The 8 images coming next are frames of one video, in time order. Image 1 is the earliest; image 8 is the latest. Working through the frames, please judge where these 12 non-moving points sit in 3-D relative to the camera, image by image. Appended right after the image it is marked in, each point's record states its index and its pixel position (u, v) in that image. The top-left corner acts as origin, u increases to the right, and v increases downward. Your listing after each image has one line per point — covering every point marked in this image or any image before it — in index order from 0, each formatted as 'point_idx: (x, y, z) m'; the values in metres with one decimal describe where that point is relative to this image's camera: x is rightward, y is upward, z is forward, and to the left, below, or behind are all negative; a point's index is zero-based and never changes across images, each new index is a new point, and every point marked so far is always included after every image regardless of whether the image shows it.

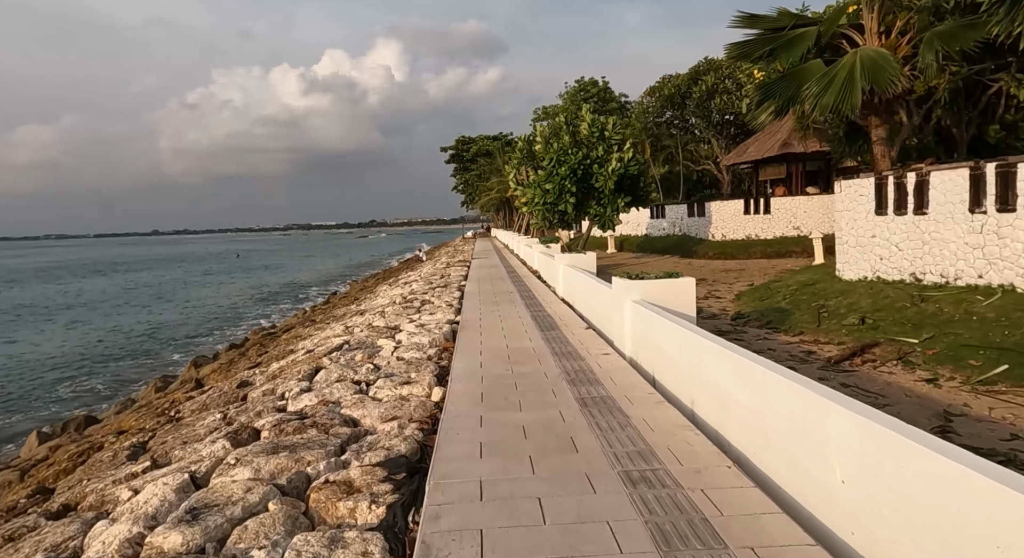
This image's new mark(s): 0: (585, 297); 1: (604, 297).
0: (+1.2, -0.3, +10.7) m
1: (+1.3, -0.3, +9.0) m
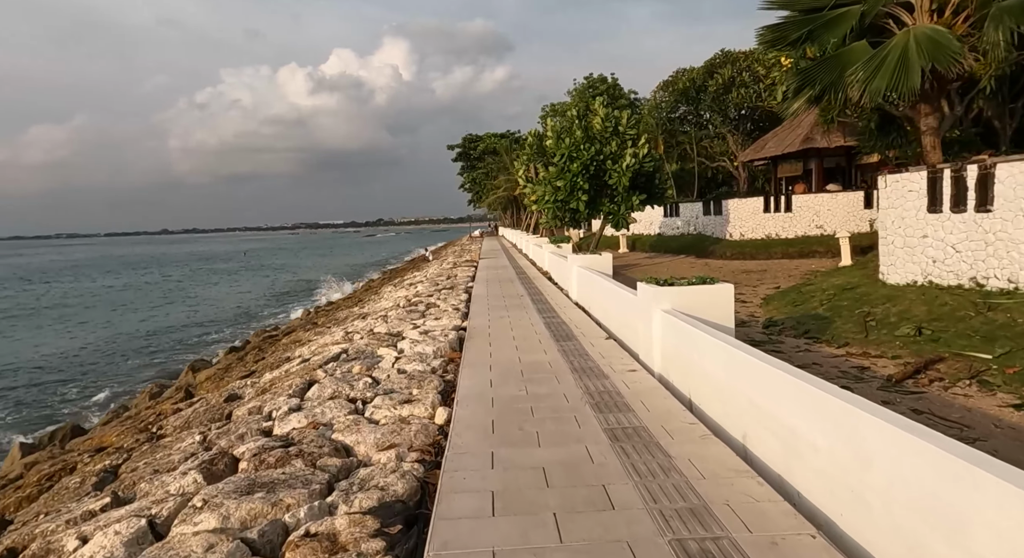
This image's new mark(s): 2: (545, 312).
0: (+1.4, -0.4, +9.8) m
1: (+1.5, -0.3, +8.1) m
2: (+0.6, -0.6, +11.9) m
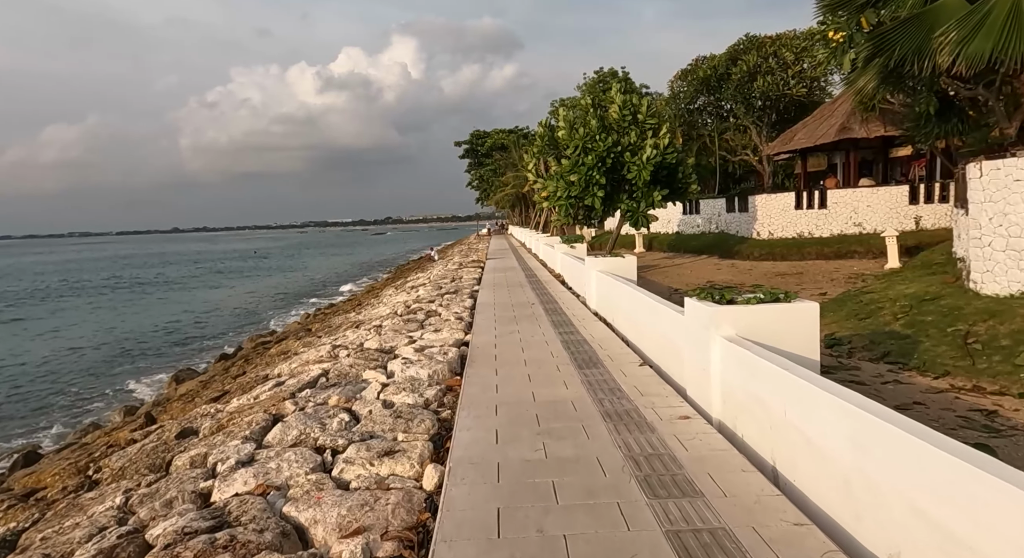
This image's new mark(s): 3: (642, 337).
0: (+1.6, -0.5, +8.1) m
1: (+1.6, -0.4, +6.4) m
2: (+0.8, -0.7, +10.3) m
3: (+1.6, -0.7, +7.6) m
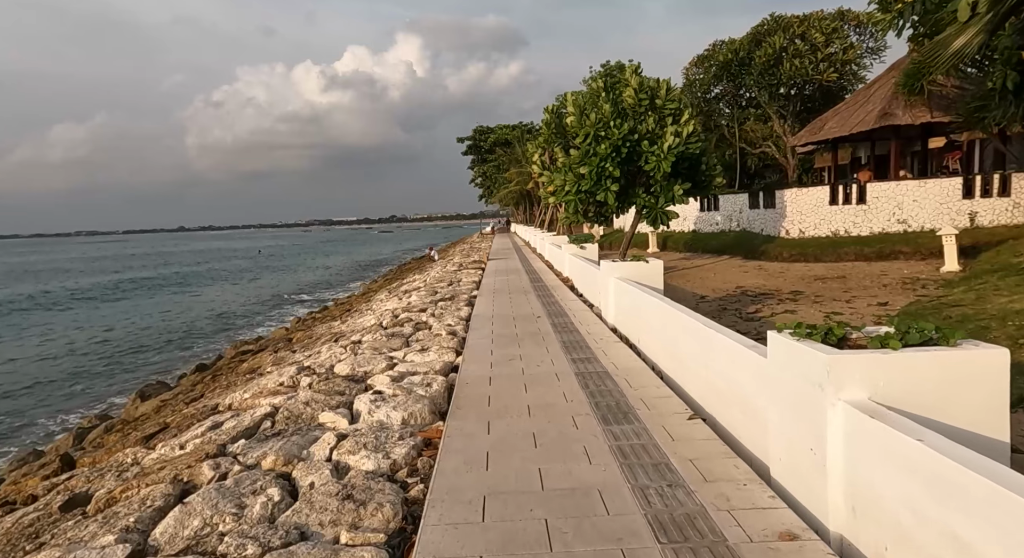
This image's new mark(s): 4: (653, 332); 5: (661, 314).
0: (+1.6, -0.6, +6.1) m
1: (+1.6, -0.6, +4.4) m
2: (+0.8, -0.9, +8.3) m
3: (+1.5, -0.8, +5.6) m
4: (+1.6, -0.6, +7.3) m
5: (+1.6, -0.4, +6.7) m
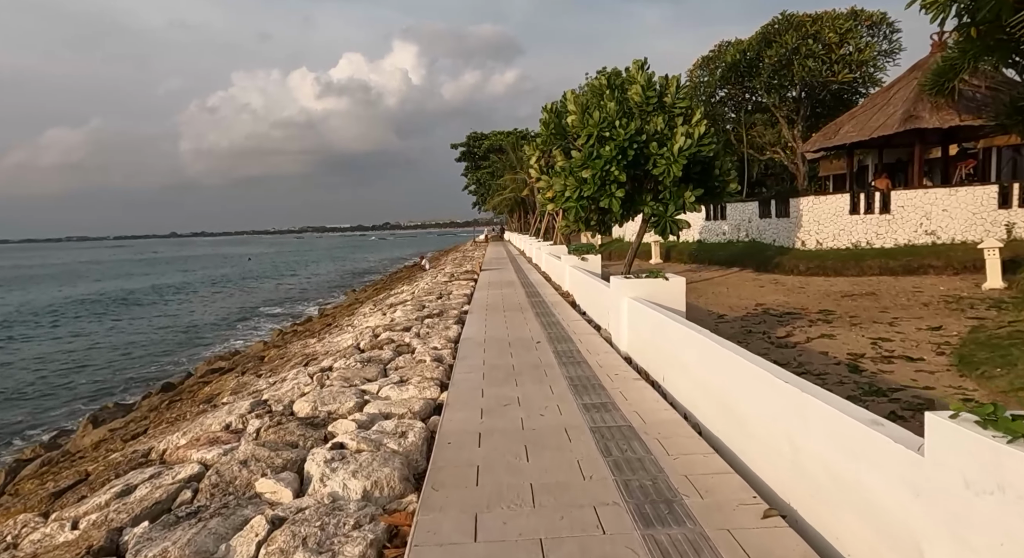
0: (+1.5, -0.9, +4.6) m
1: (+1.6, -0.8, +2.9) m
2: (+0.8, -1.1, +6.8) m
3: (+1.5, -1.1, +4.1) m
4: (+1.6, -0.9, +5.8) m
5: (+1.6, -0.6, +5.2) m
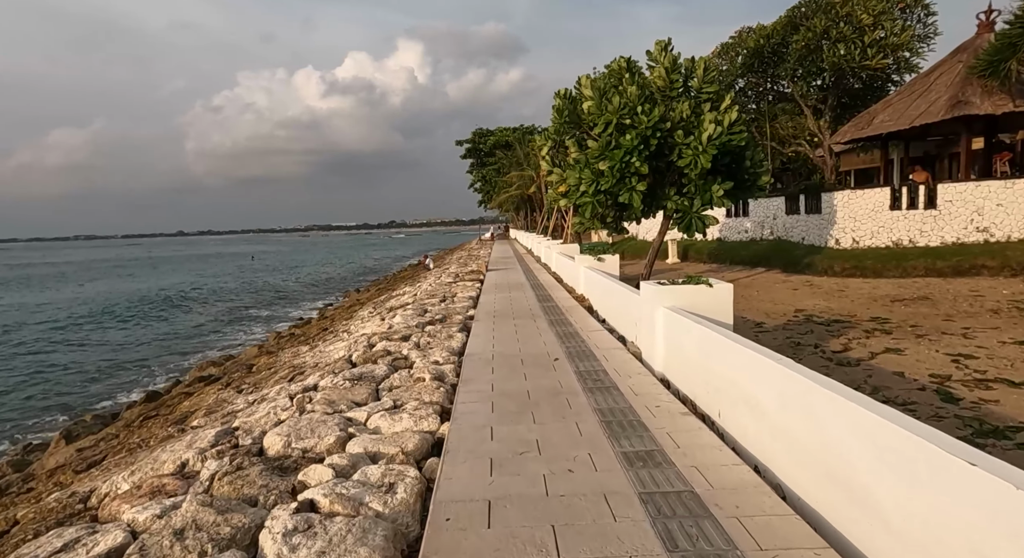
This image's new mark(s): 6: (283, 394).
0: (+1.7, -0.9, +3.2) m
1: (+1.7, -0.9, +1.5) m
2: (+0.9, -1.2, +5.4) m
3: (+1.6, -1.1, +2.8) m
4: (+1.7, -0.9, +4.4) m
5: (+1.7, -0.7, +3.9) m
6: (-3.2, -1.6, +8.8) m
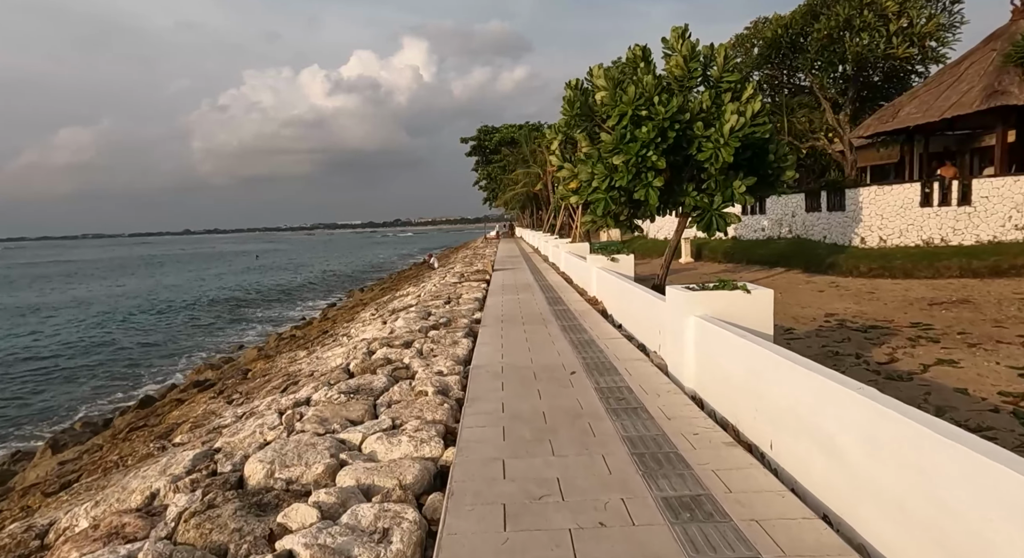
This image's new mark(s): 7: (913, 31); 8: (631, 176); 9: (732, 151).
0: (+1.7, -1.0, +2.5) m
1: (+1.7, -0.9, +0.7) m
2: (+1.0, -1.2, +4.7) m
3: (+1.7, -1.2, +2.0) m
4: (+1.8, -1.0, +3.6) m
5: (+1.8, -0.8, +3.1) m
6: (-3.0, -1.6, +8.1) m
7: (+11.9, +7.4, +18.9) m
8: (+2.3, +2.0, +12.2) m
9: (+4.0, +2.4, +11.7) m
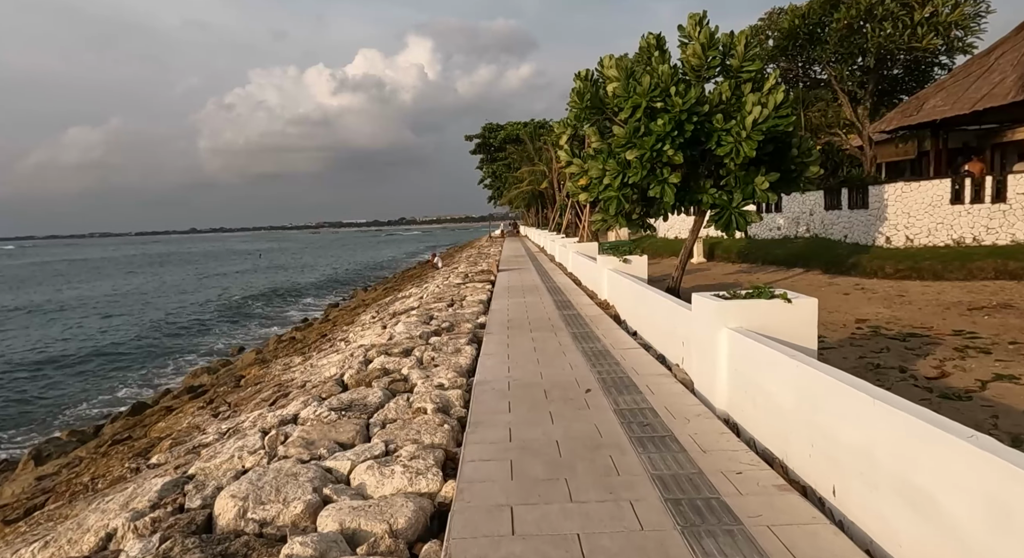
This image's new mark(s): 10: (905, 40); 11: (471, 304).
0: (+1.8, -1.1, +1.7) m
1: (+1.8, -1.0, 0.0) m
2: (+1.1, -1.3, +3.9) m
3: (+1.8, -1.3, +1.2) m
4: (+1.9, -1.1, +2.9) m
5: (+1.9, -0.8, +2.3) m
6: (-2.9, -1.7, +7.4) m
7: (+12.0, +7.3, +18.0) m
8: (+2.4, +1.9, +11.4) m
9: (+4.1, +2.3, +10.9) m
10: (+11.2, +6.9, +18.4) m
11: (-0.9, -0.6, +14.2) m
